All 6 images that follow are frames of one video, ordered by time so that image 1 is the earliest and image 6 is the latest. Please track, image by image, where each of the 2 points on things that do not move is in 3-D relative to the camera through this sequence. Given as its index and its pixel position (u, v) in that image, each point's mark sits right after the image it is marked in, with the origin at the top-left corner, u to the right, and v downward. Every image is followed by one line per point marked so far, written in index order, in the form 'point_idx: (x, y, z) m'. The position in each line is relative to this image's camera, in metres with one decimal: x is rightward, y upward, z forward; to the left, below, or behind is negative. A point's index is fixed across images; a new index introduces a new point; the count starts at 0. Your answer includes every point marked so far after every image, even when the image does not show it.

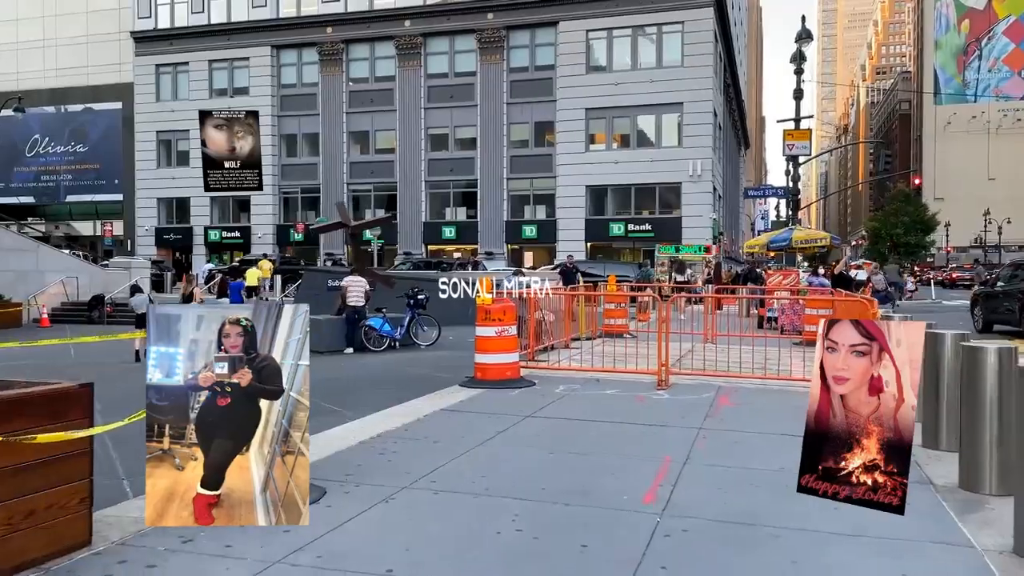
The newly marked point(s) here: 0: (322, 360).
0: (-3.3, -1.3, +14.7) m
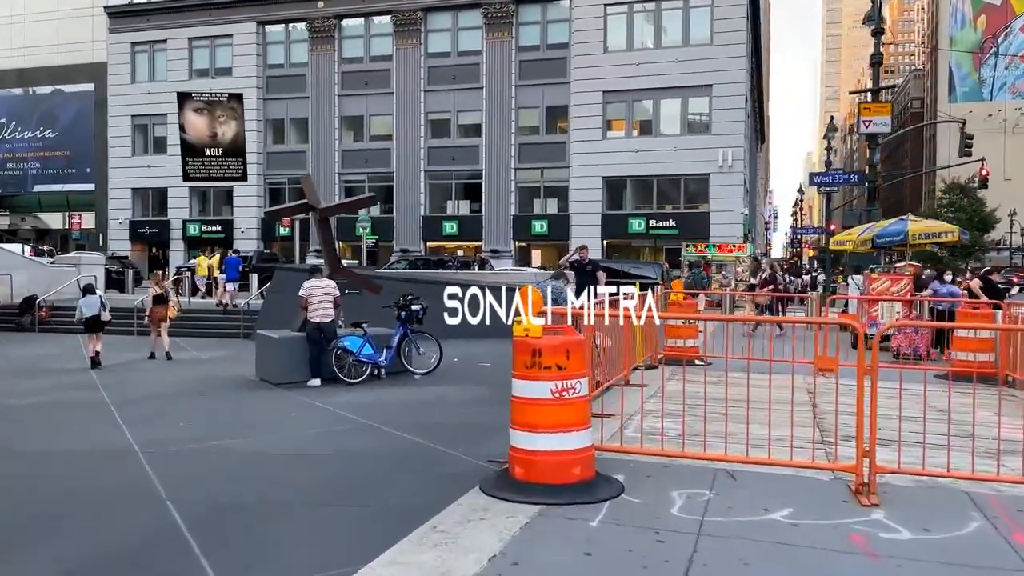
0: (-2.9, -1.4, +10.2) m
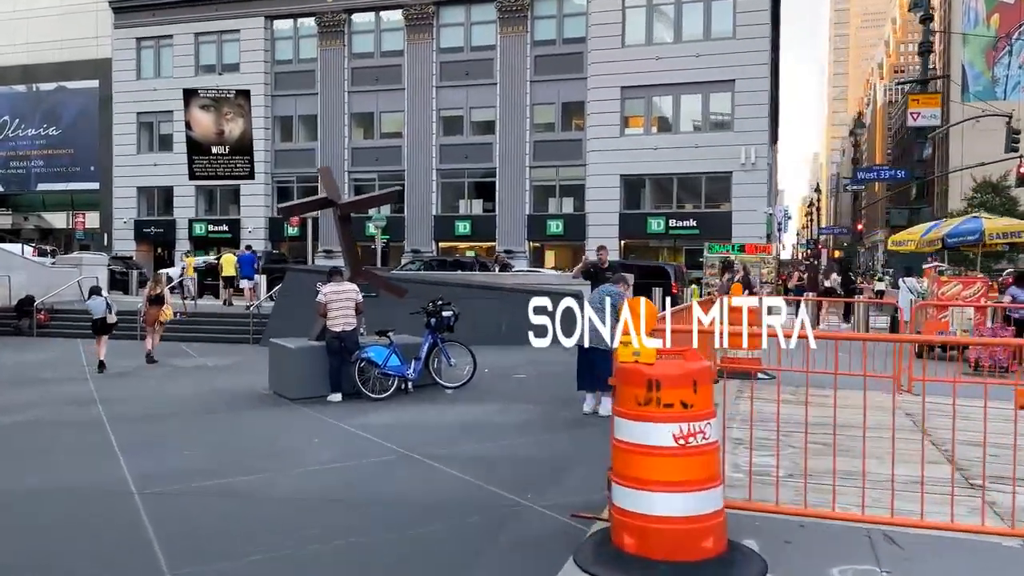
0: (-2.3, -1.5, +9.0) m
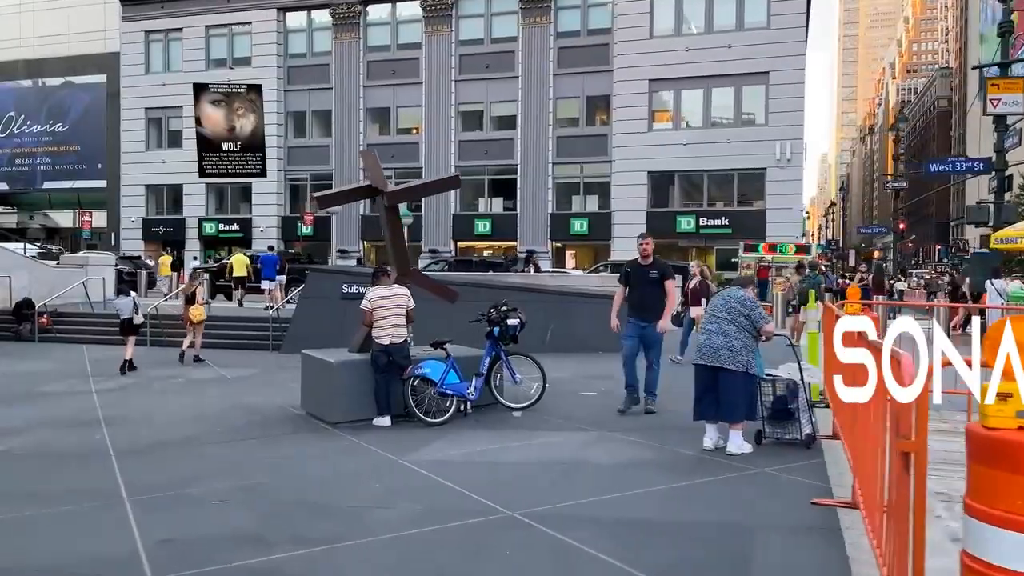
0: (-1.5, -1.5, +7.4) m
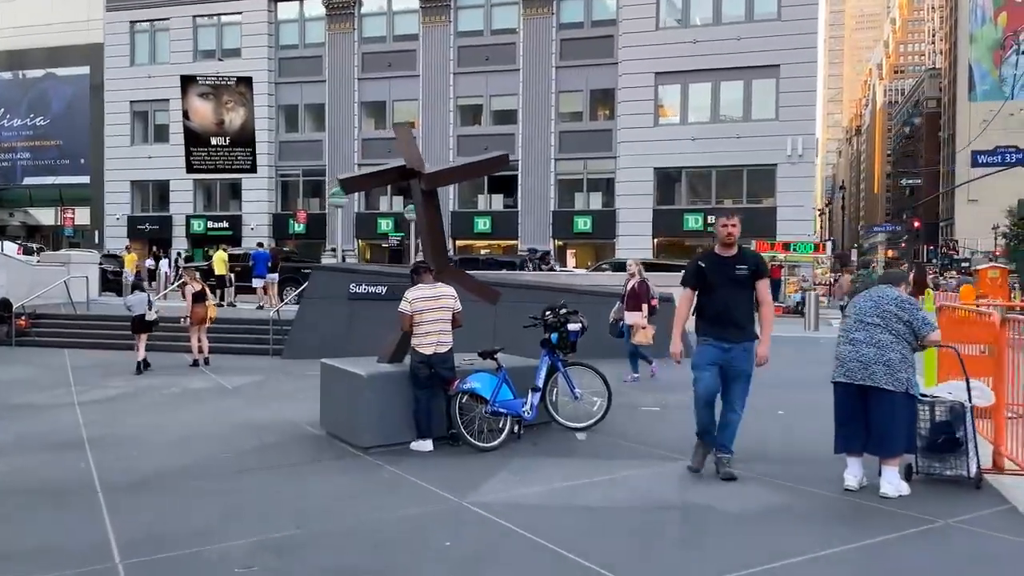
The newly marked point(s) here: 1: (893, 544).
0: (-0.9, -1.5, +6.1) m
1: (+2.0, -1.4, +4.4) m
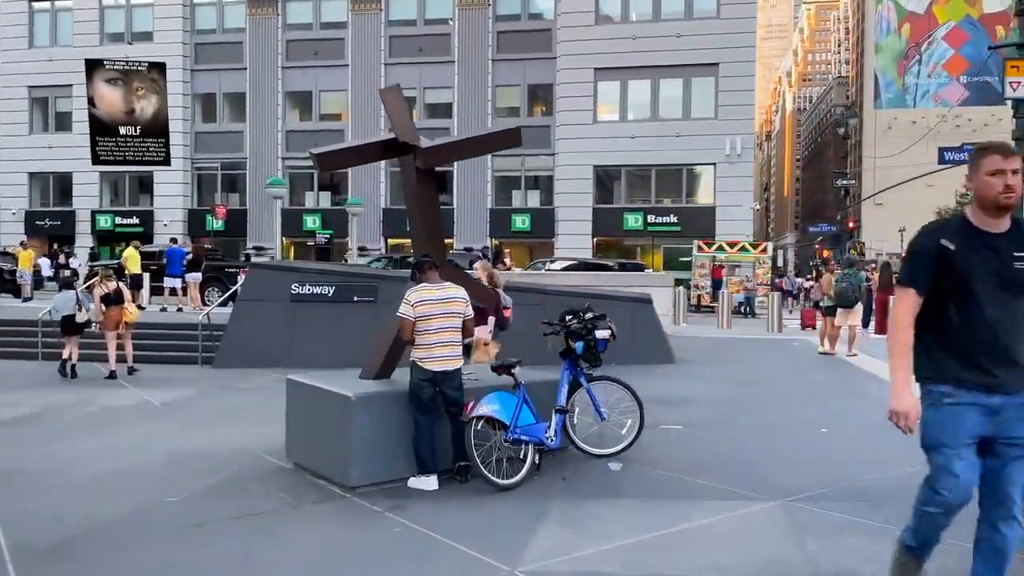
0: (-0.6, -1.5, +4.7) m
1: (+2.4, -1.4, +3.3) m
